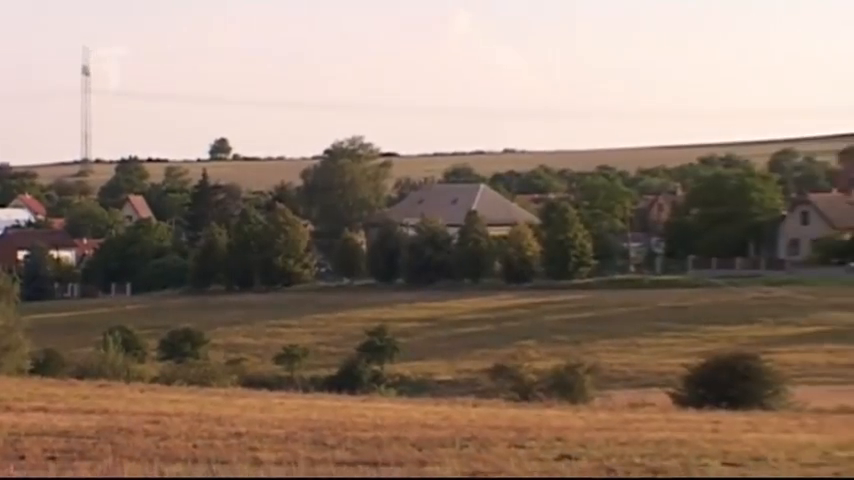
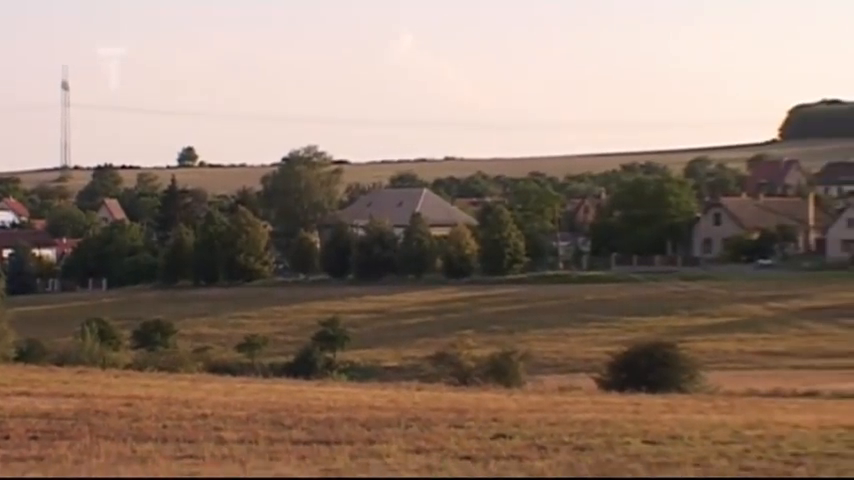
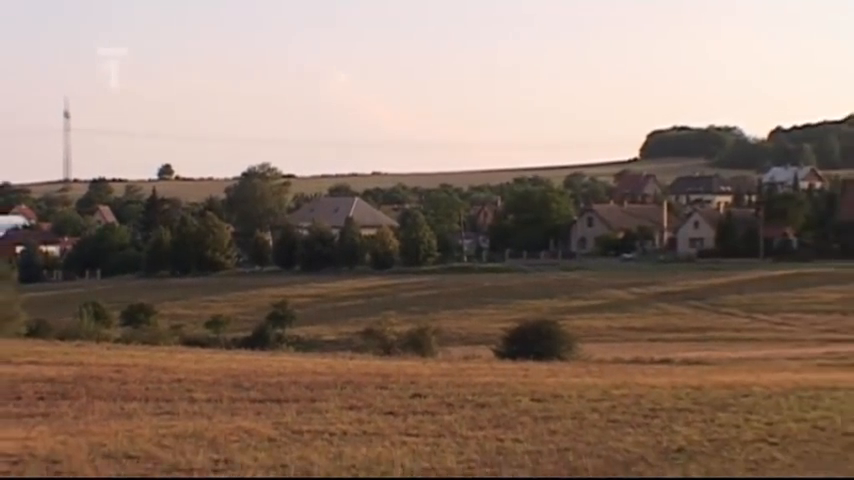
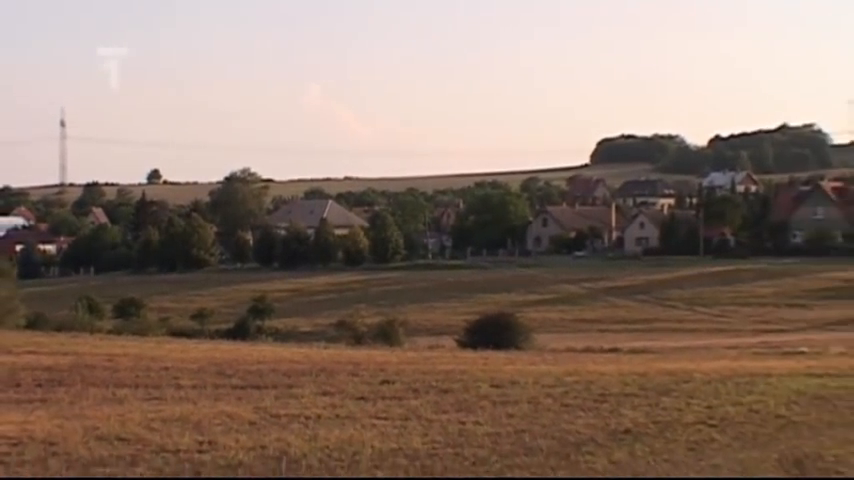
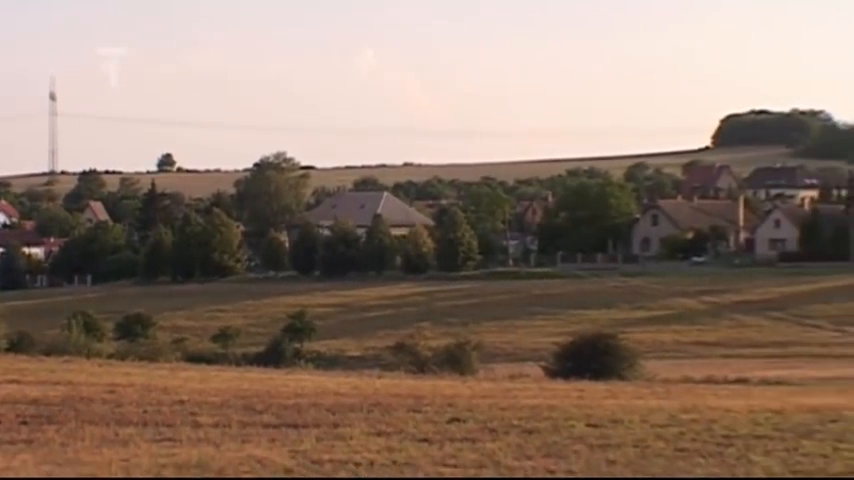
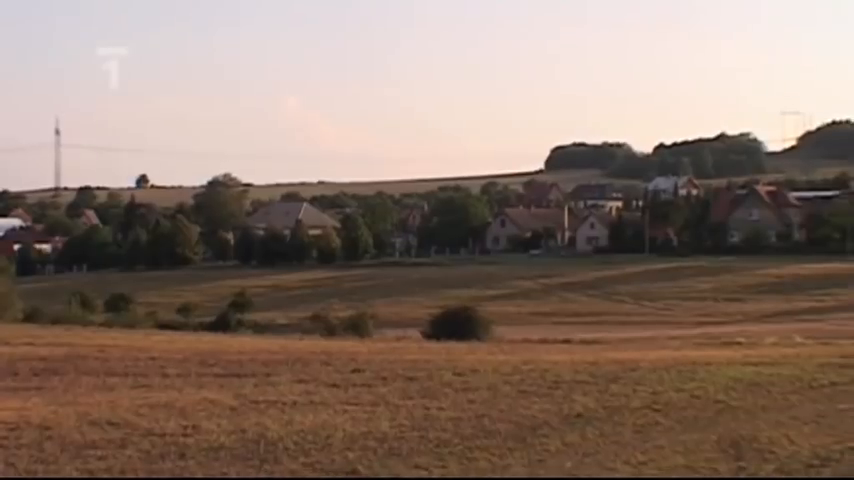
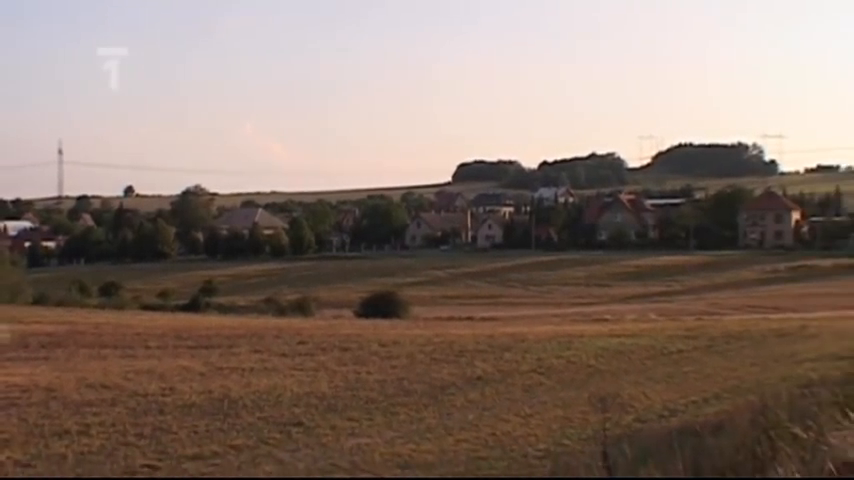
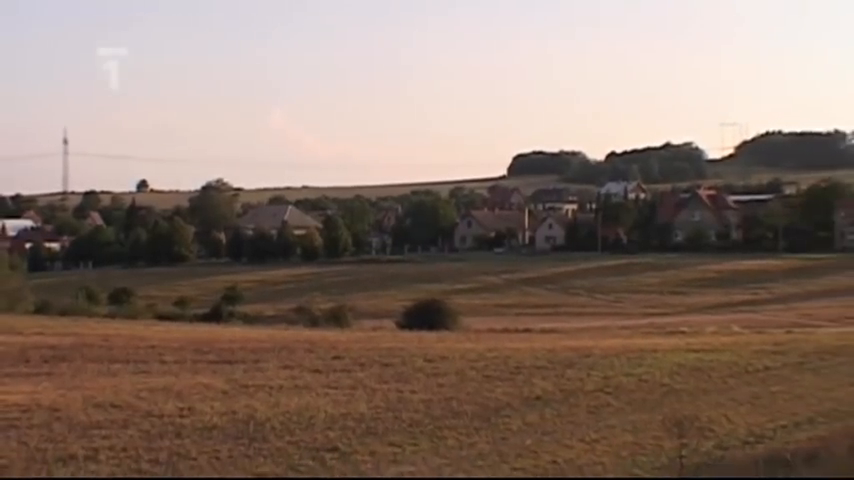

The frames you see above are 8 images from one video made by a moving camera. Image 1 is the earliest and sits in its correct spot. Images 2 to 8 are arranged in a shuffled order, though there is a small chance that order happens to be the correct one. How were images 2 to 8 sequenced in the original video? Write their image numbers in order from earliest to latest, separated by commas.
2, 5, 3, 4, 6, 8, 7
